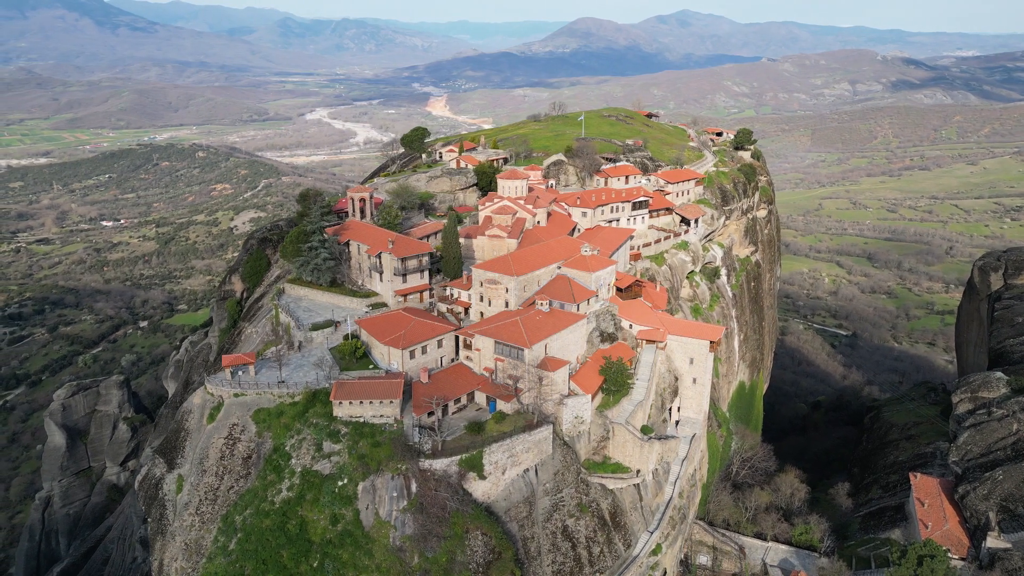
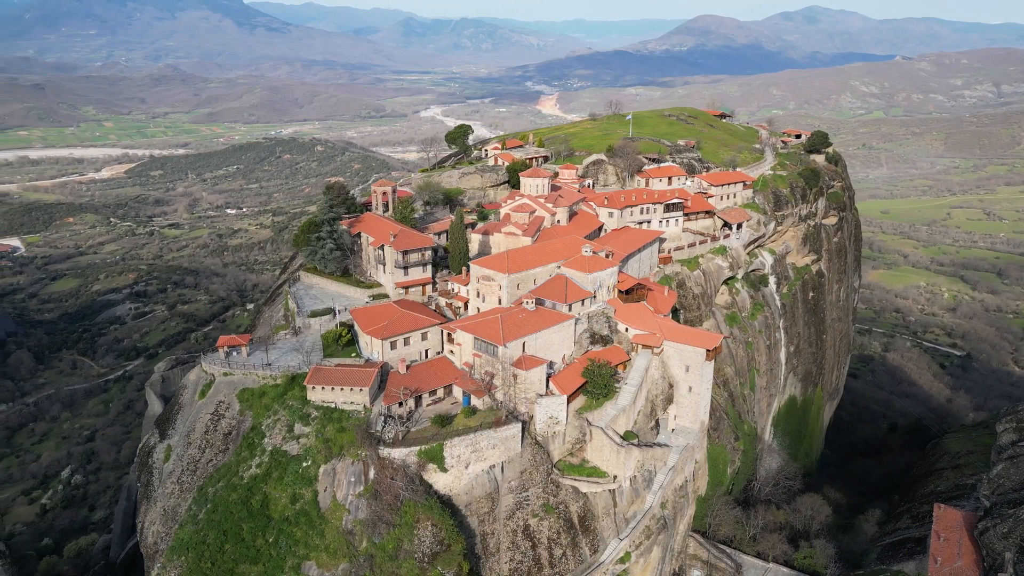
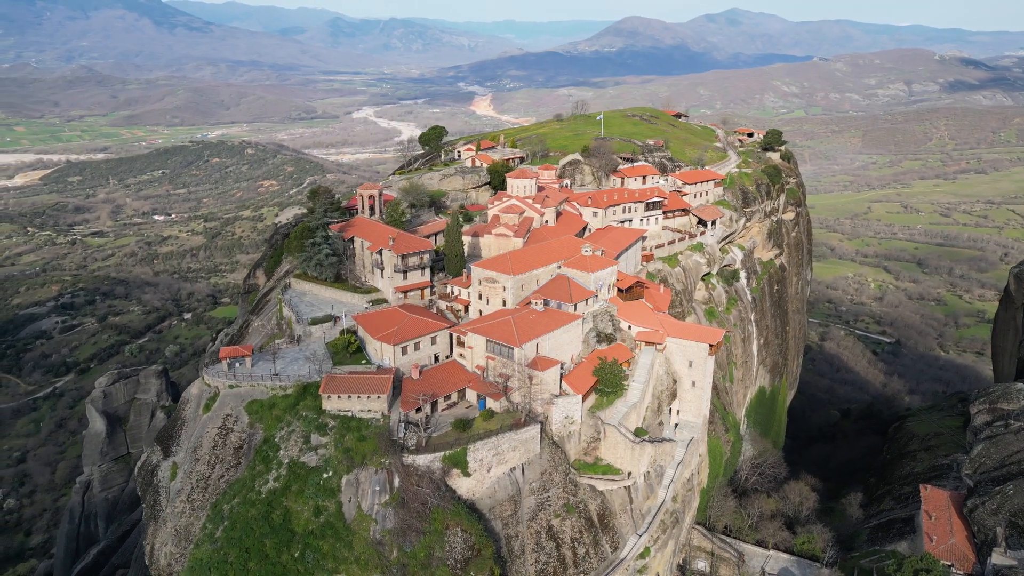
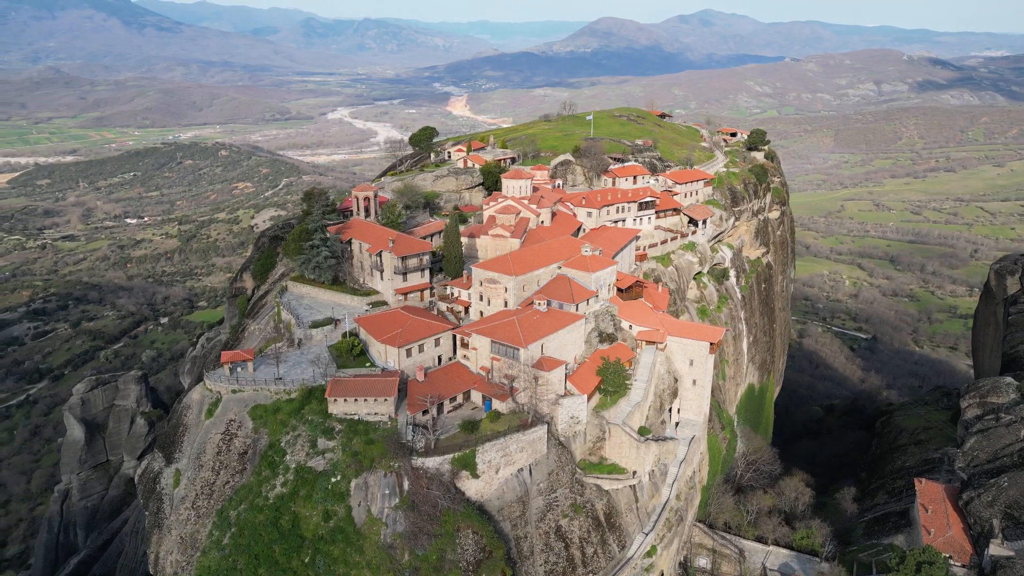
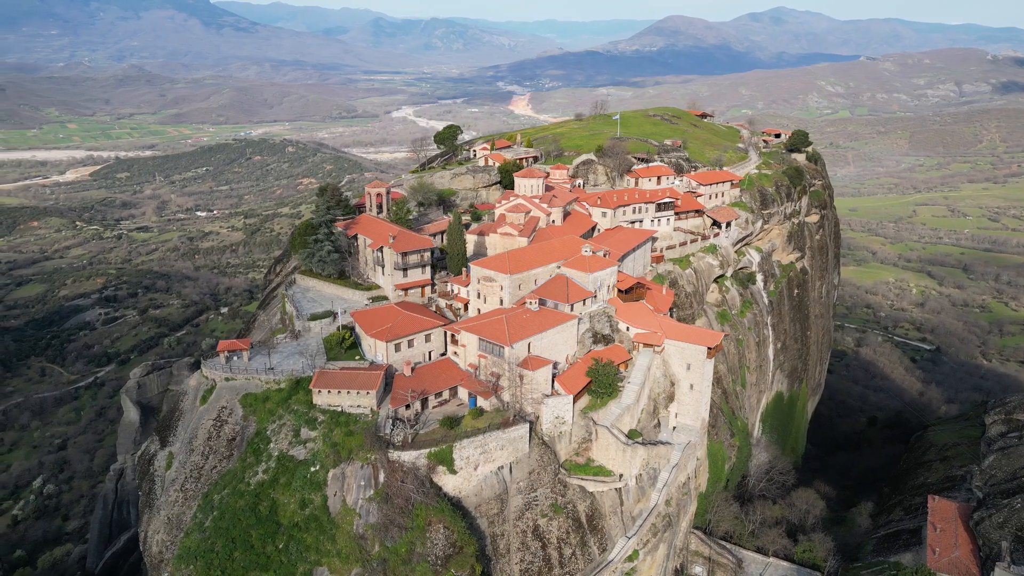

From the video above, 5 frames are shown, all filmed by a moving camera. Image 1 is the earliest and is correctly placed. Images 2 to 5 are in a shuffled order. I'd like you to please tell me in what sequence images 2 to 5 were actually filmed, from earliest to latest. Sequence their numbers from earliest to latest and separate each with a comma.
4, 3, 5, 2
